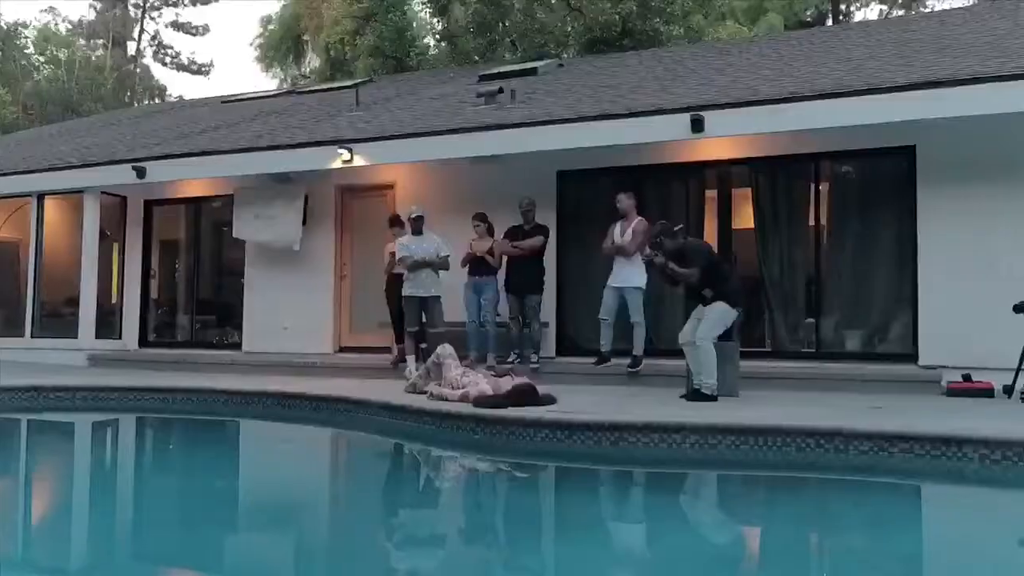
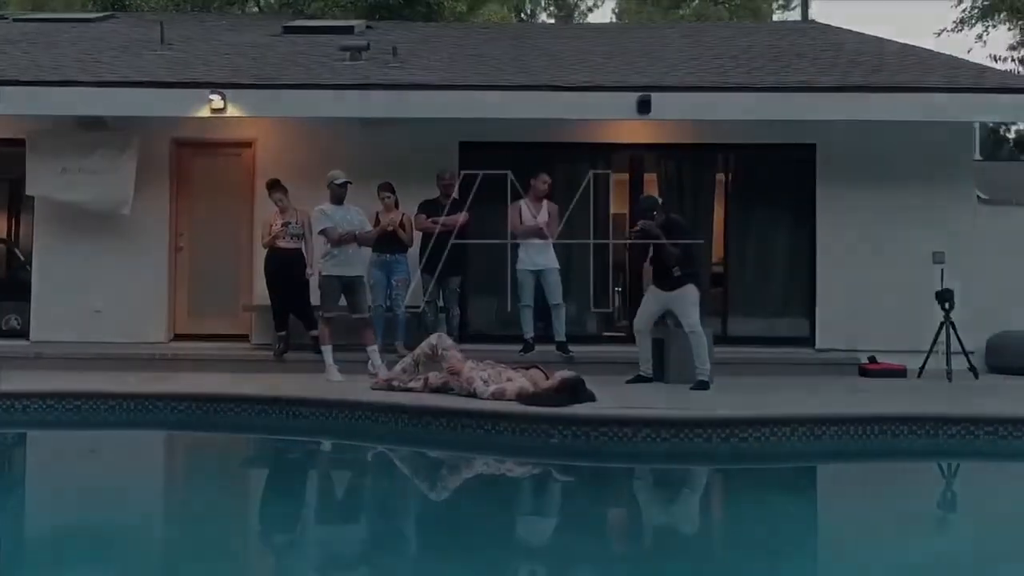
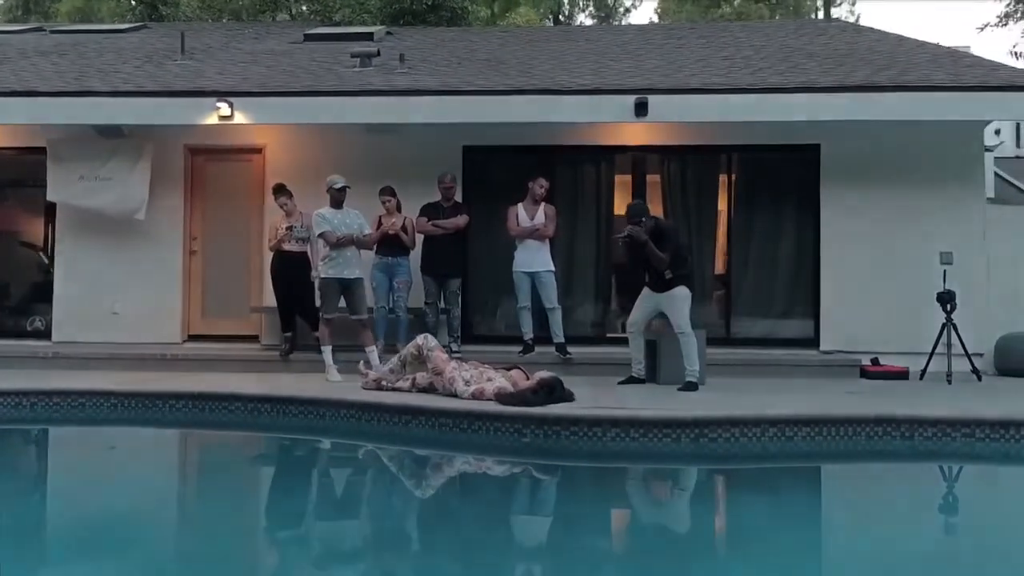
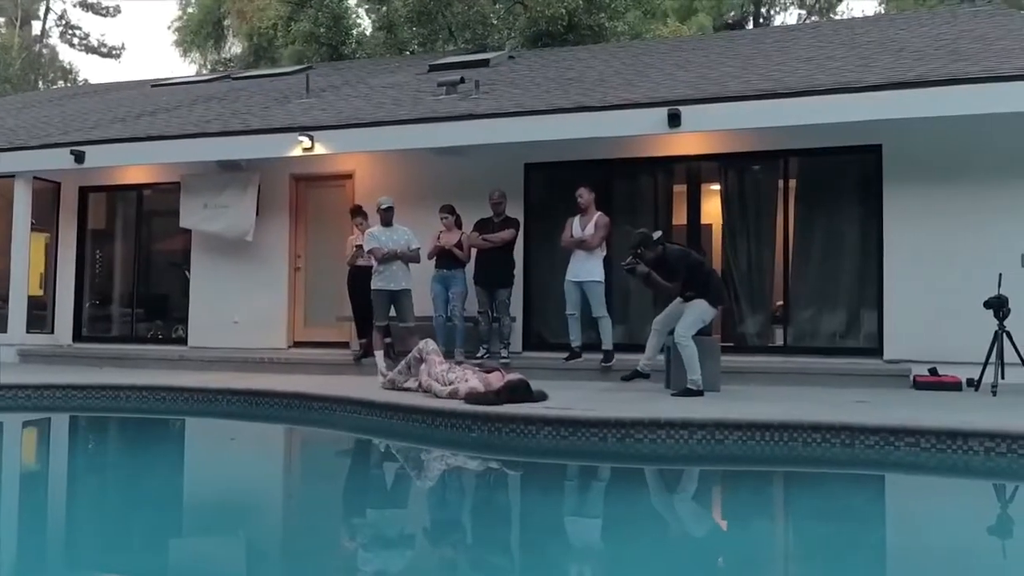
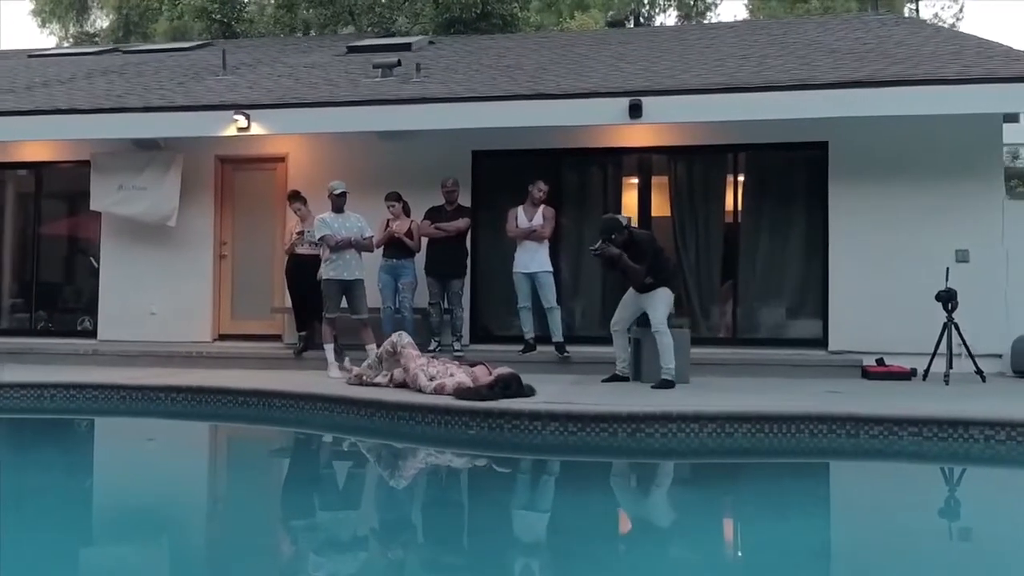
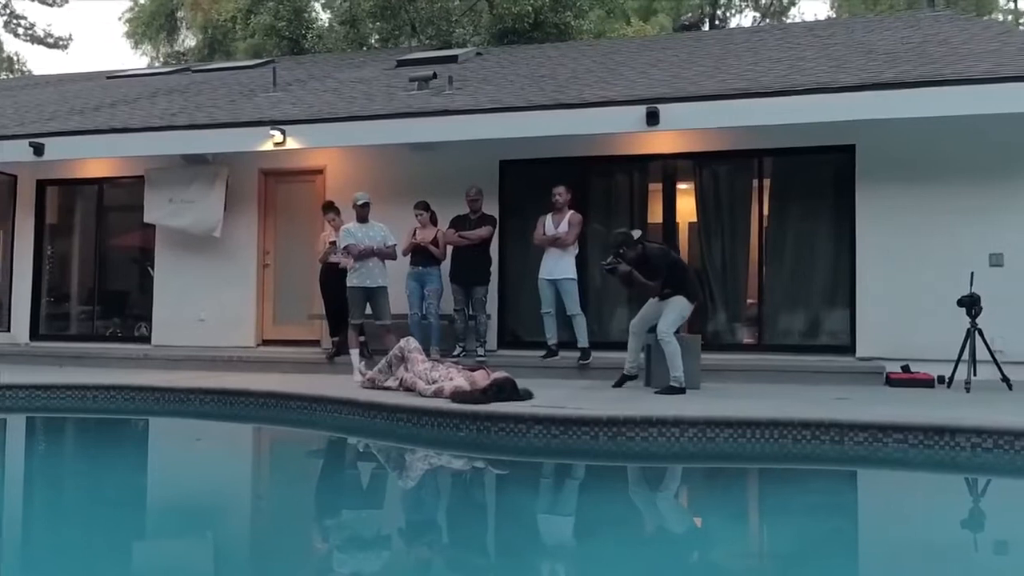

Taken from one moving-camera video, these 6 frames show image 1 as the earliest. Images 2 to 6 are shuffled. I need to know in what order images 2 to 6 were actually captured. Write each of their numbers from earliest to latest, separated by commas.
4, 6, 5, 3, 2
